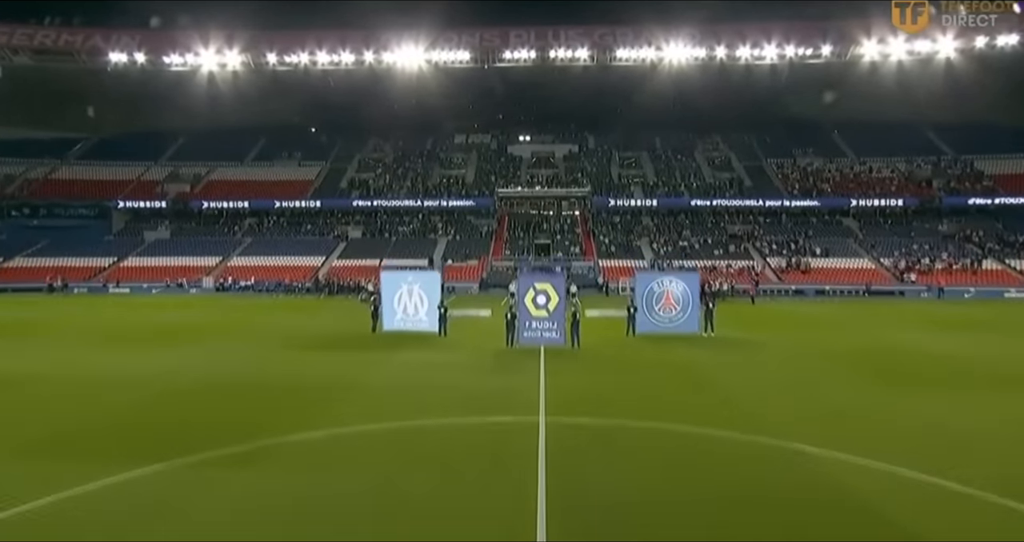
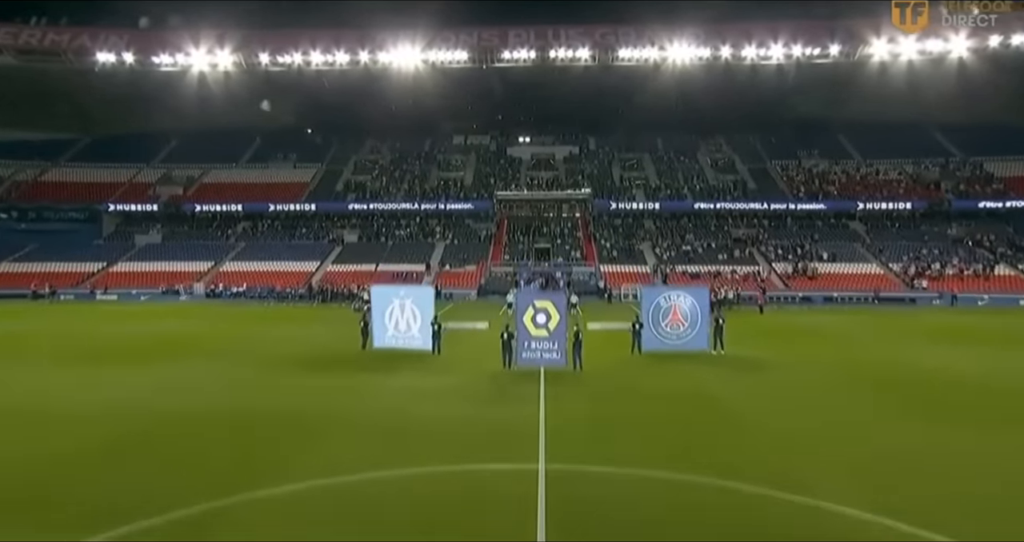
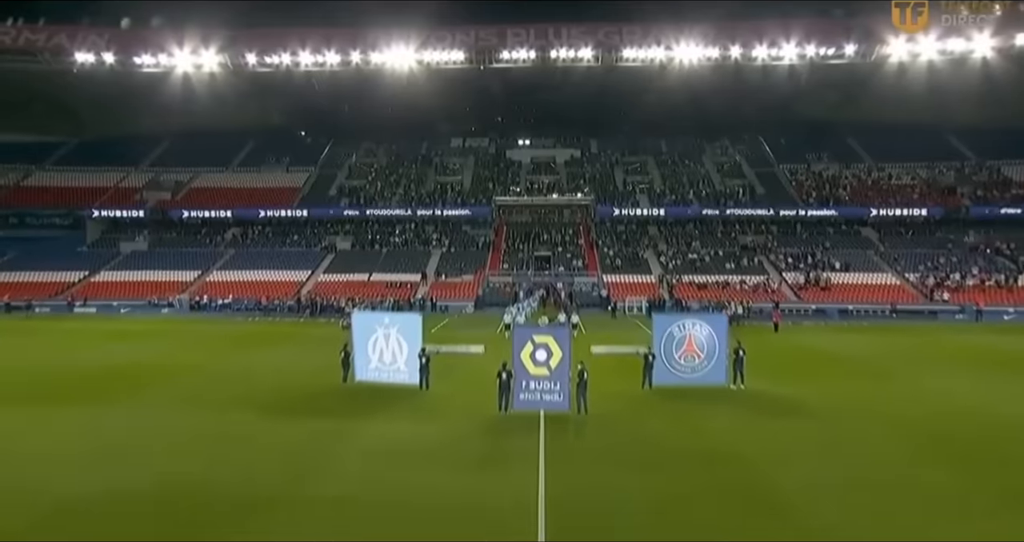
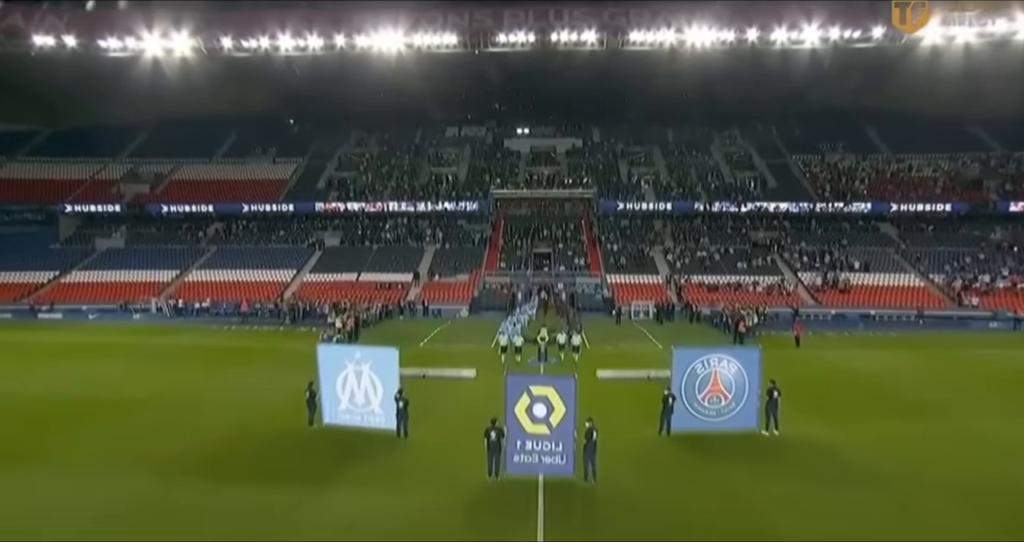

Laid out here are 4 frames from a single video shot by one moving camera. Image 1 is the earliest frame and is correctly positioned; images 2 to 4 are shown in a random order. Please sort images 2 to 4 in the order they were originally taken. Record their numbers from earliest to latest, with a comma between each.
2, 3, 4
